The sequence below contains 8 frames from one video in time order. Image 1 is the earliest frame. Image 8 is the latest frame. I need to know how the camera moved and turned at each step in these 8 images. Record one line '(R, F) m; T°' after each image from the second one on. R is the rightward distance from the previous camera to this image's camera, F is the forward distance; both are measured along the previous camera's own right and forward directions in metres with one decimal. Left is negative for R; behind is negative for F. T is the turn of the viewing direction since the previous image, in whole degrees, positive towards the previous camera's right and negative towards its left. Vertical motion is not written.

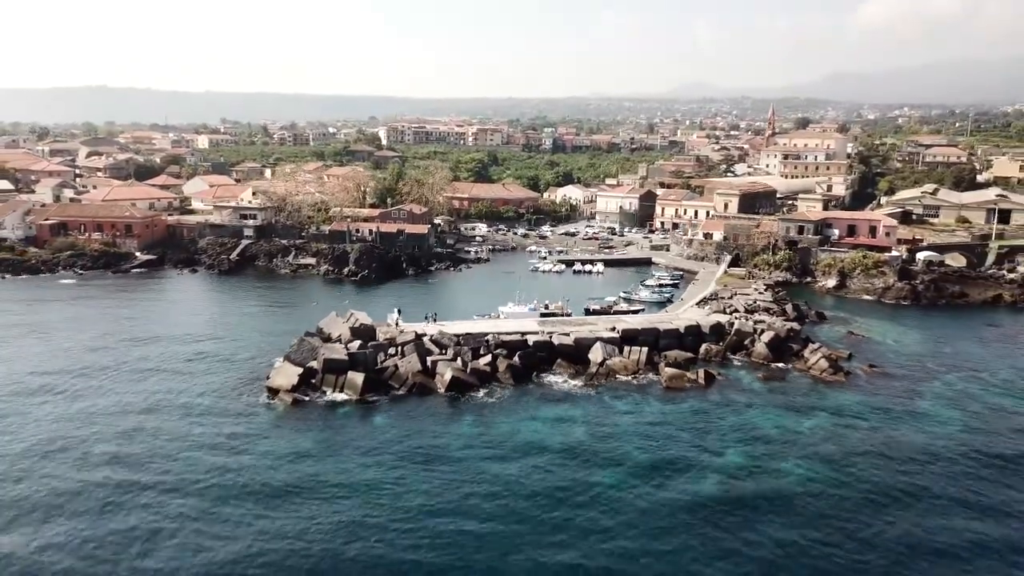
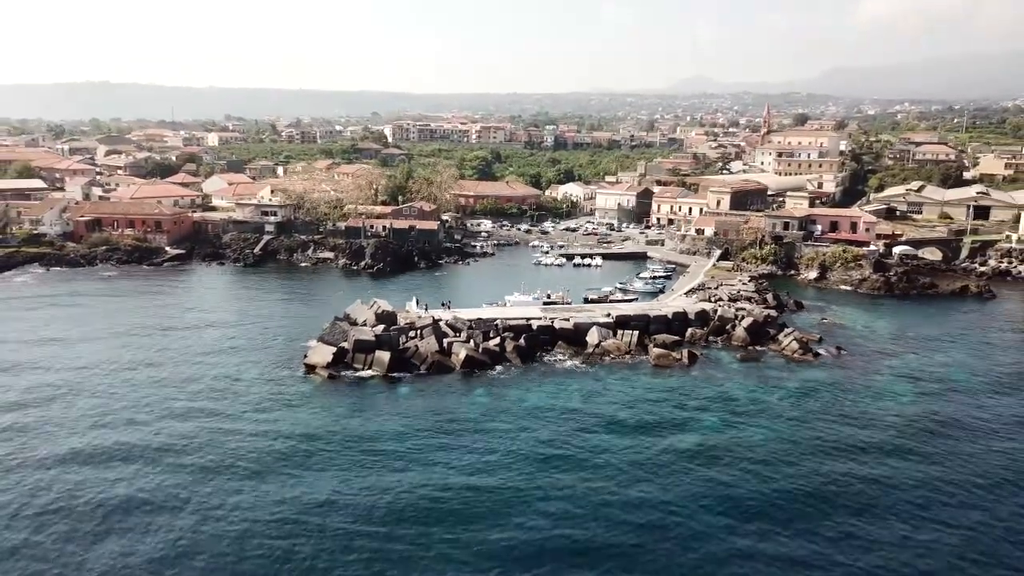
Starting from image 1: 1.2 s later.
(-0.1, -2.8) m; 0°
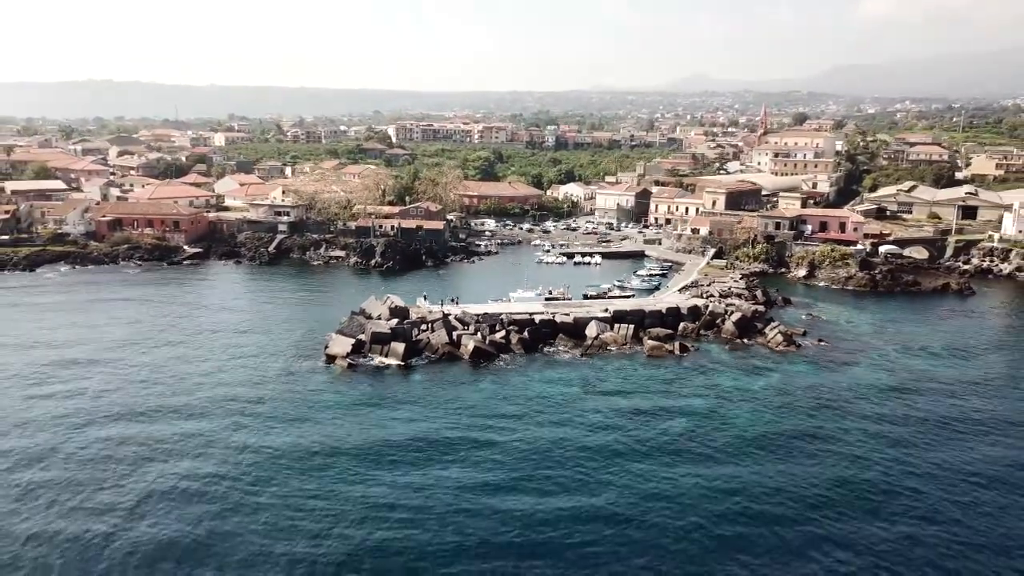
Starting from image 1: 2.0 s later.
(-0.1, -1.9) m; 0°
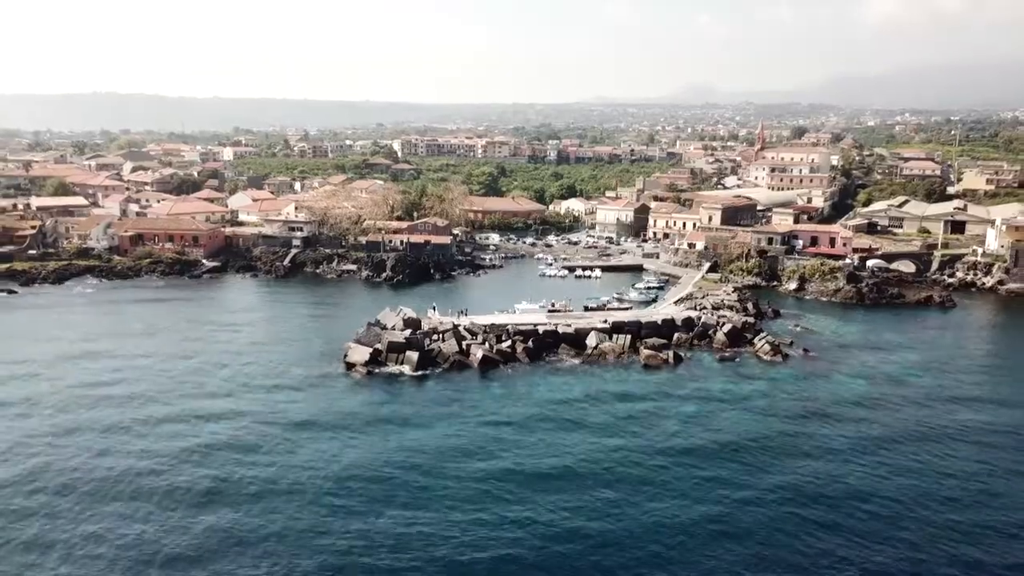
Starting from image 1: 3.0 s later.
(-0.1, -2.0) m; 0°
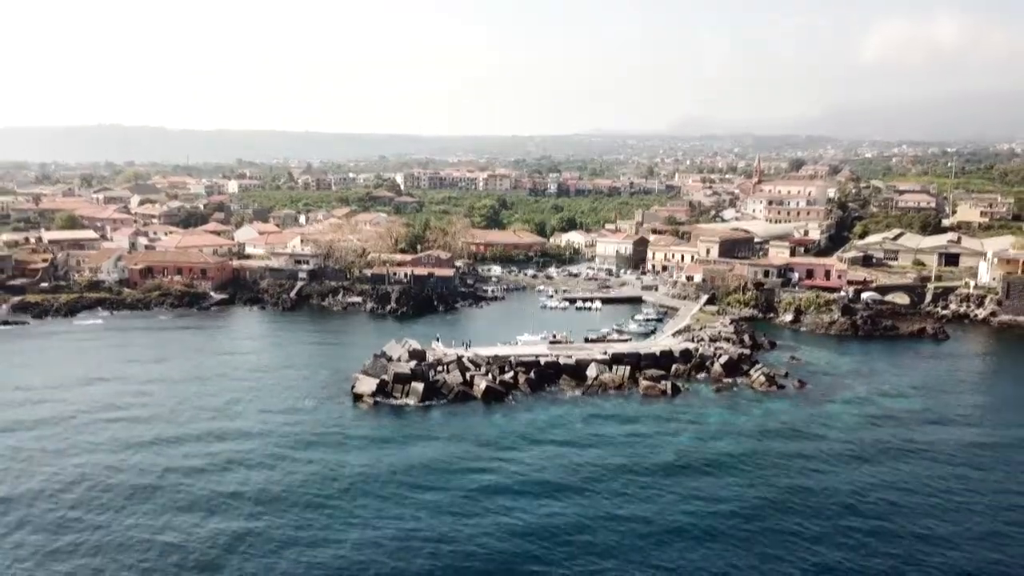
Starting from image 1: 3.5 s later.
(-0.1, -0.9) m; 0°
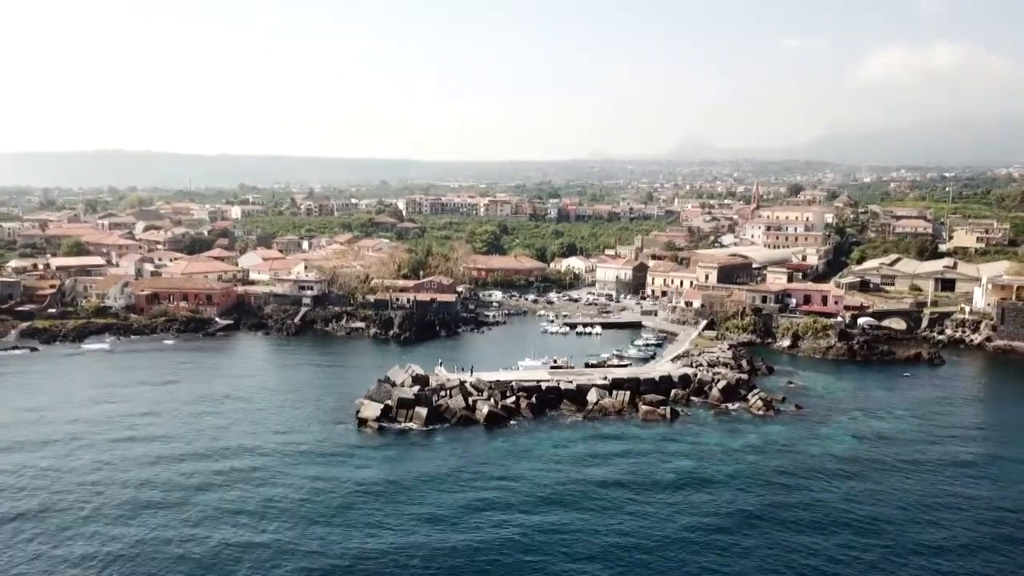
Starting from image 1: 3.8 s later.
(0.0, -0.7) m; 0°
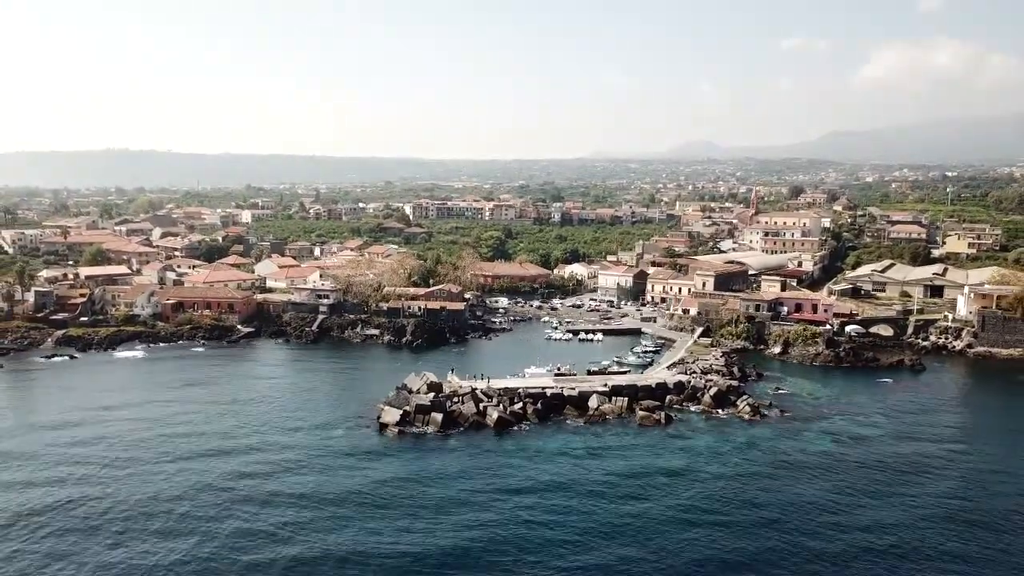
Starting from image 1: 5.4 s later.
(-0.2, -2.6) m; 0°
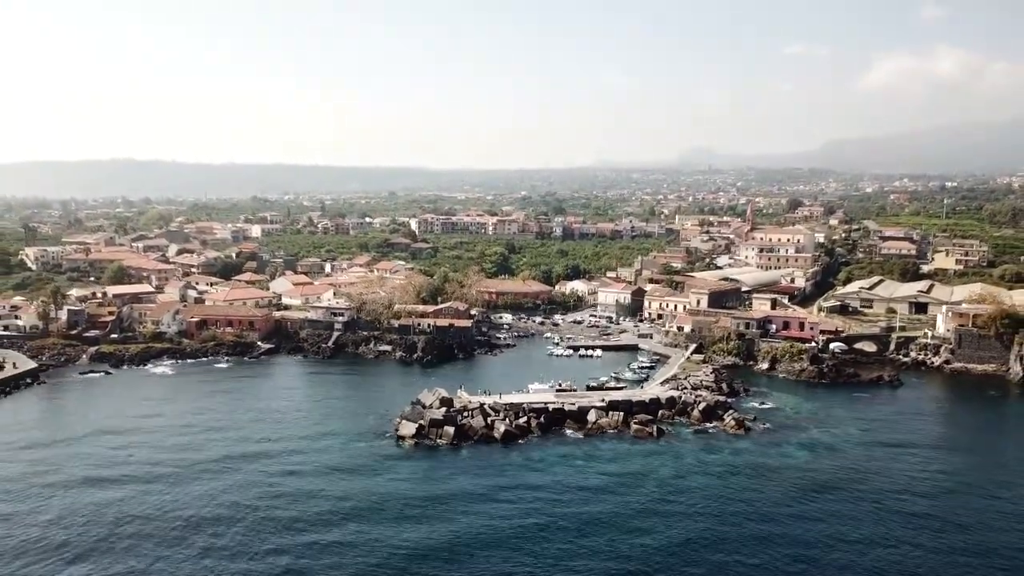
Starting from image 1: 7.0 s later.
(-0.2, -3.1) m; 0°
